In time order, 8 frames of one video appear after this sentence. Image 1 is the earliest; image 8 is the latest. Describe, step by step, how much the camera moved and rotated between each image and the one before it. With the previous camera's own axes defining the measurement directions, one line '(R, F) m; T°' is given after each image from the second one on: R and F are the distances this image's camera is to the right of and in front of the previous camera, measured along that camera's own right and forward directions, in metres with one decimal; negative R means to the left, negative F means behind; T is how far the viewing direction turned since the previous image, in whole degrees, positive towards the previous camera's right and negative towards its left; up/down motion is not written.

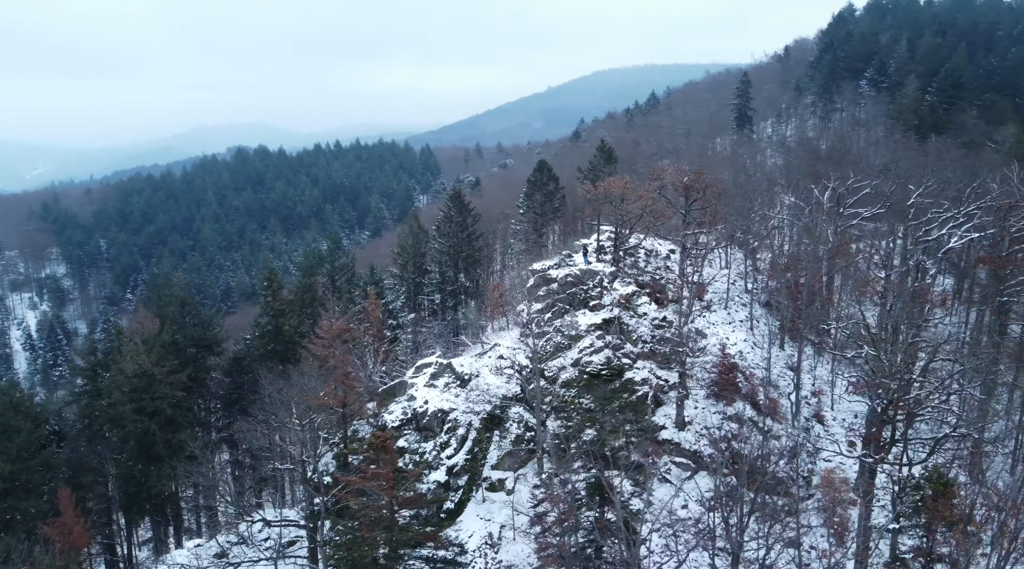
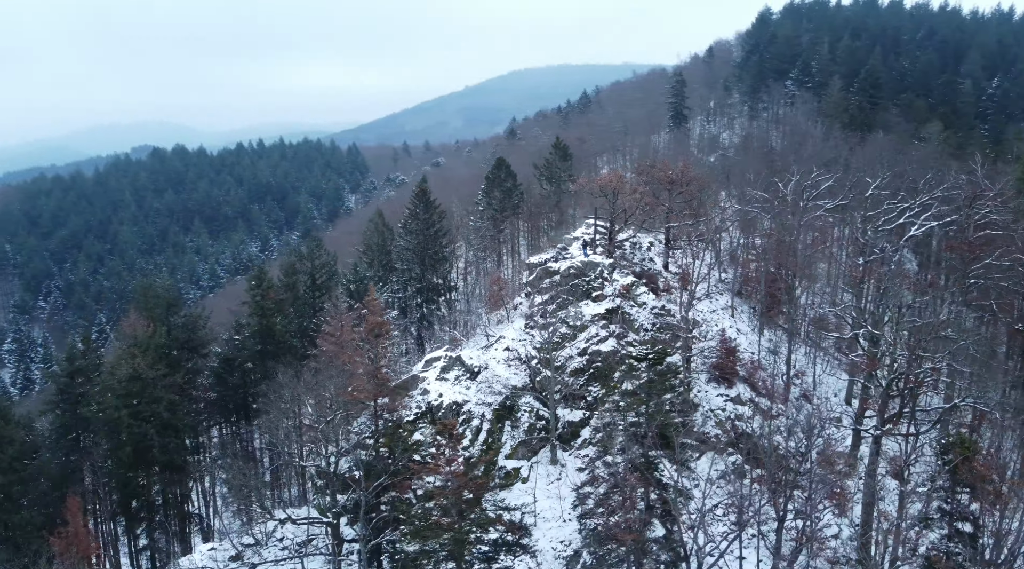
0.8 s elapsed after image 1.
(-4.2, -0.6) m; +6°
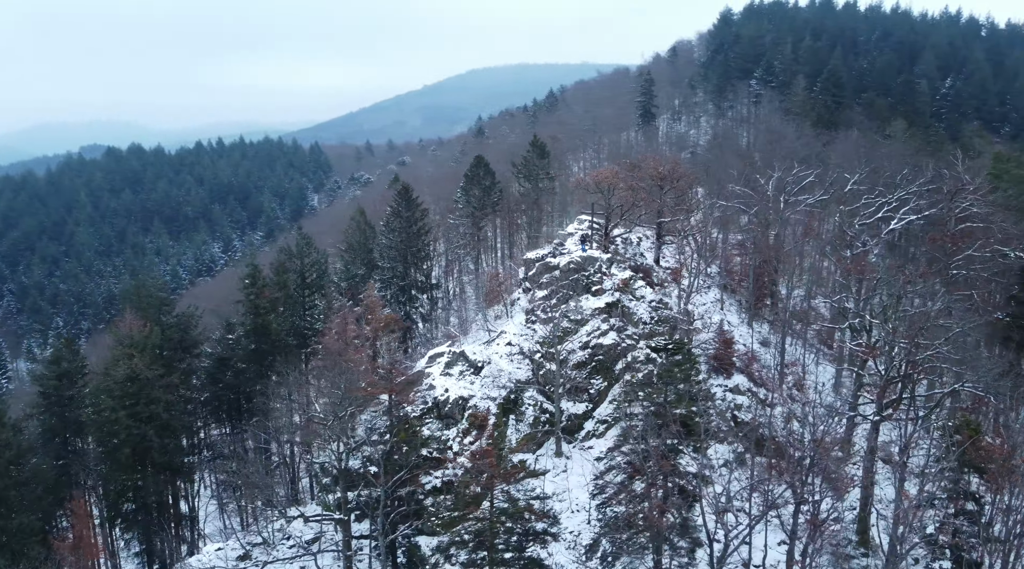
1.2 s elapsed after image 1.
(-2.1, -0.3) m; +3°
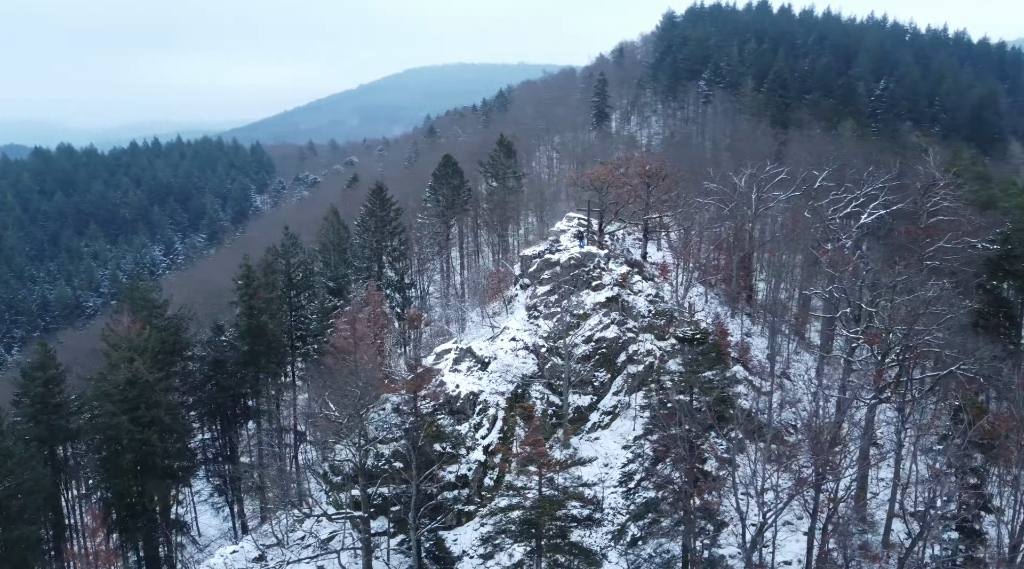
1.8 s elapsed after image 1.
(-3.3, -0.5) m; +5°
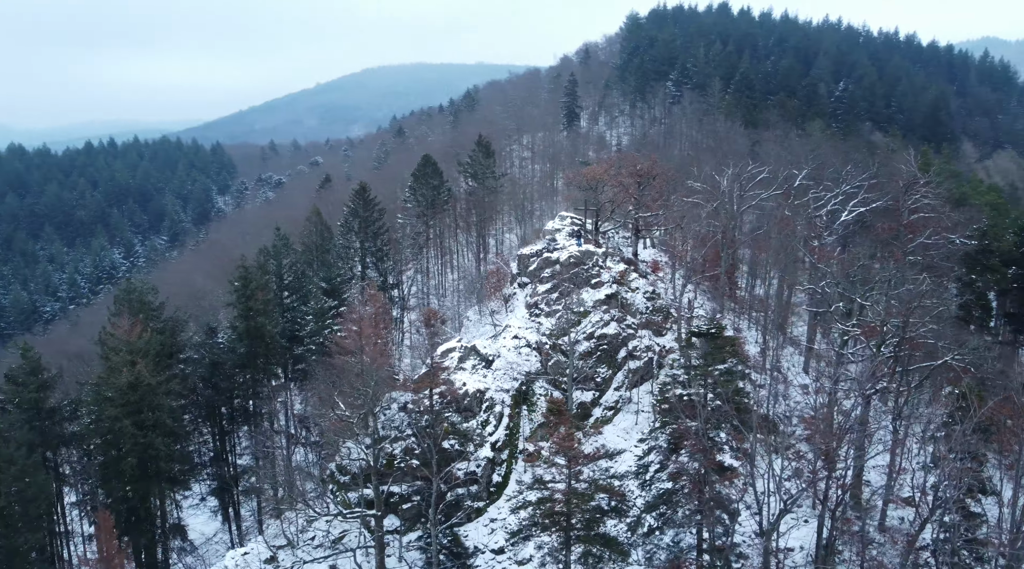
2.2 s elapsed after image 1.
(-2.2, -0.4) m; +3°
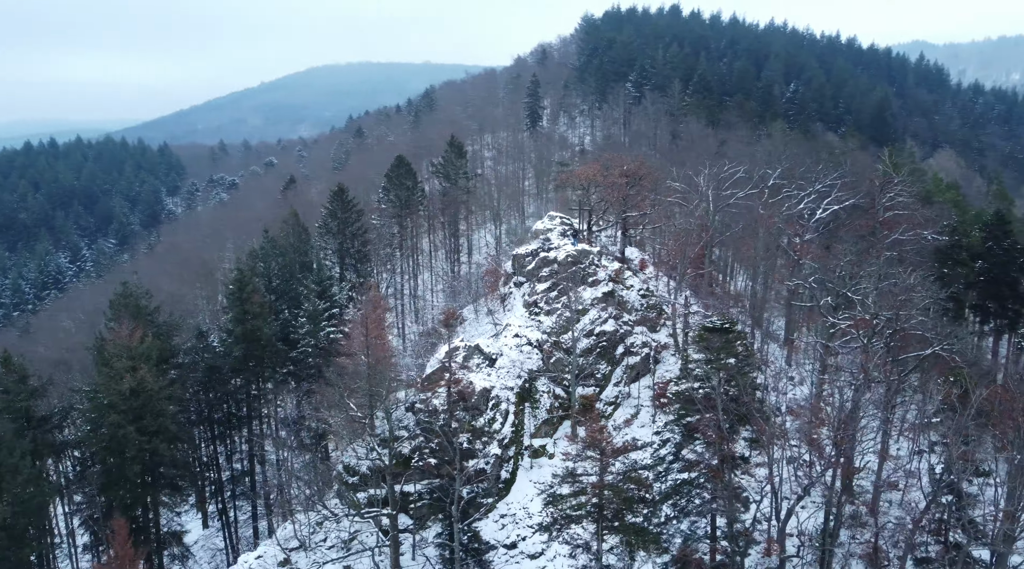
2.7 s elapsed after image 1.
(-2.7, -0.5) m; +4°
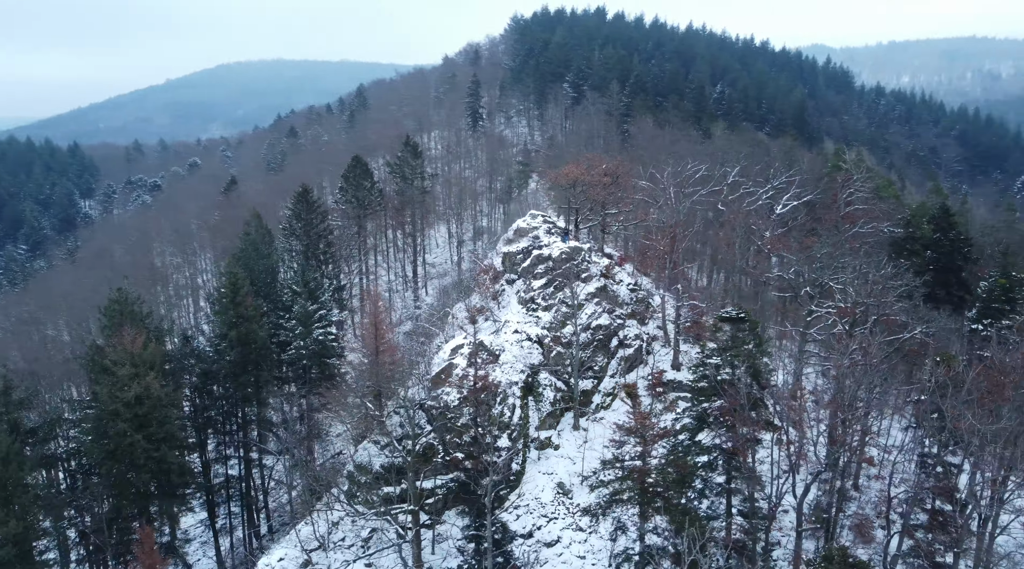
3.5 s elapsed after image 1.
(-4.3, -0.7) m; +6°
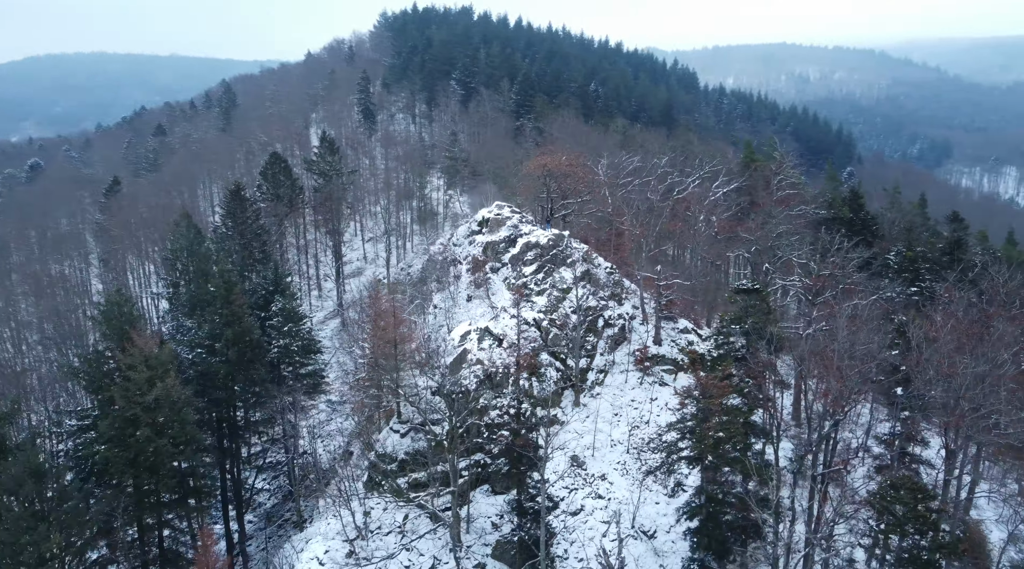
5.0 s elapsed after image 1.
(-8.1, -0.6) m; +11°
